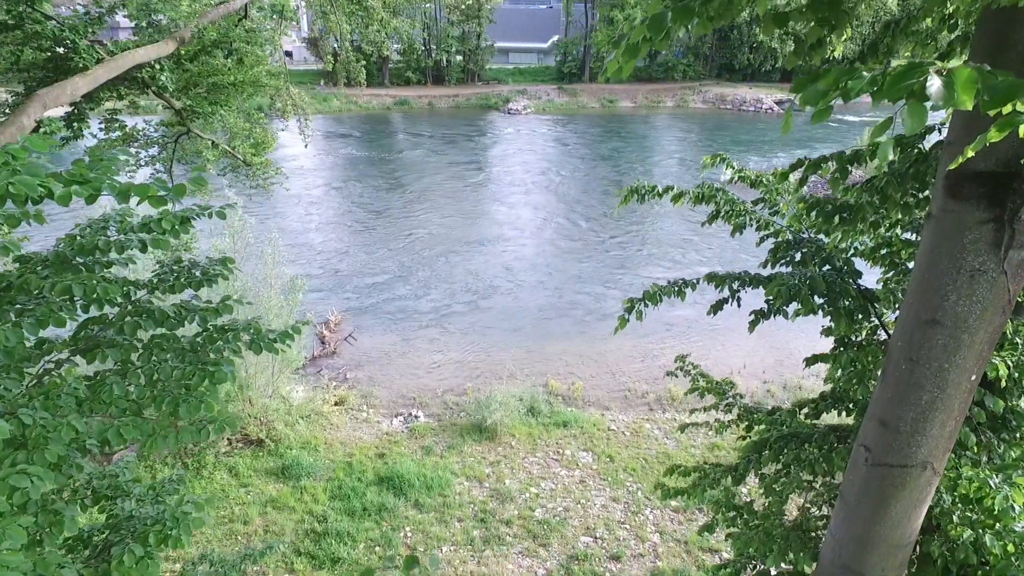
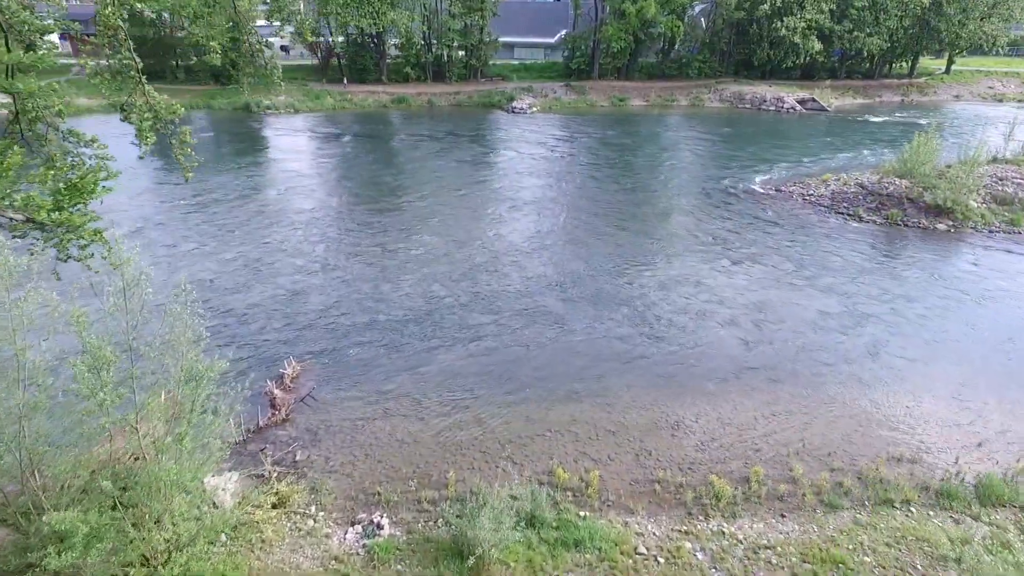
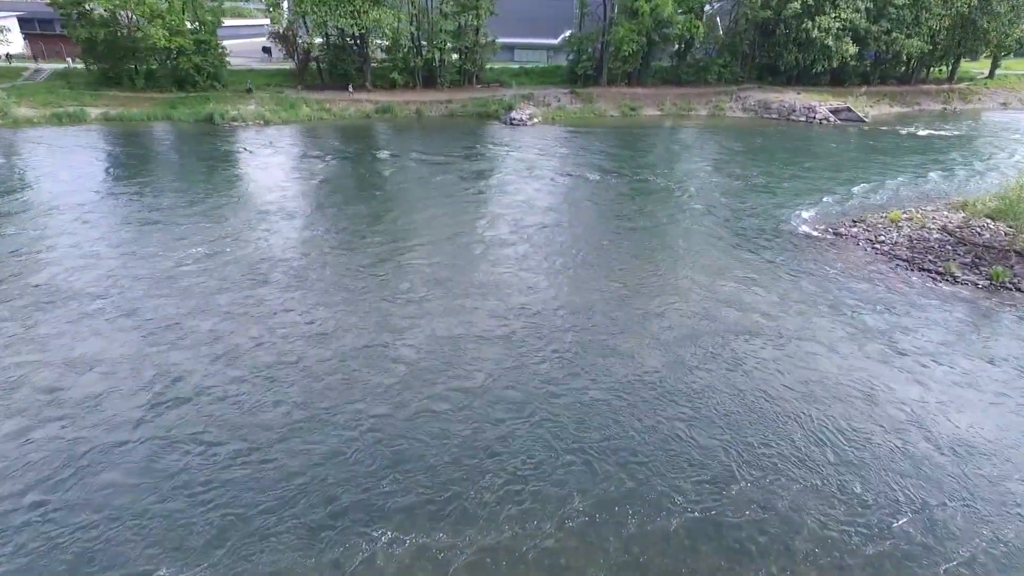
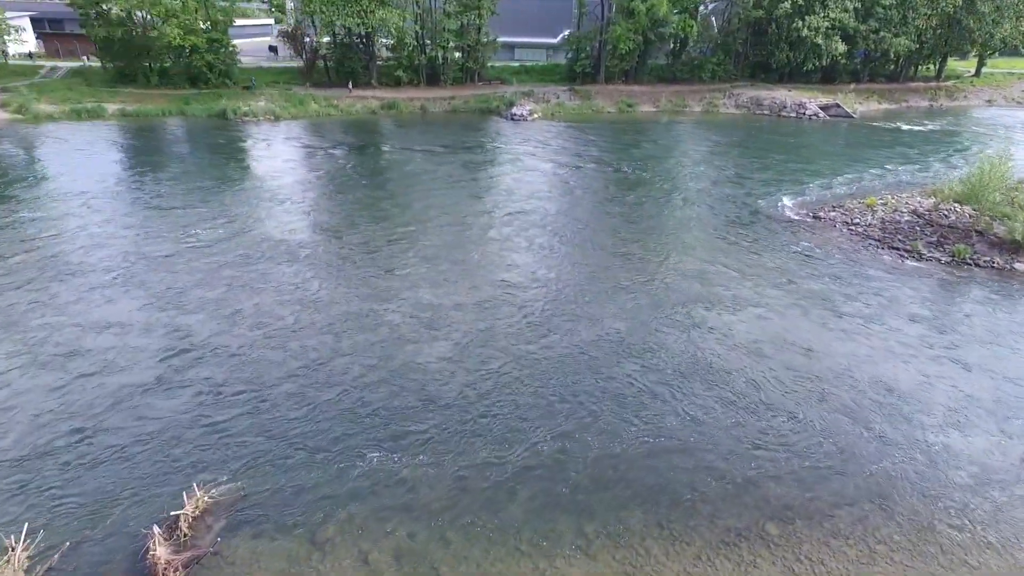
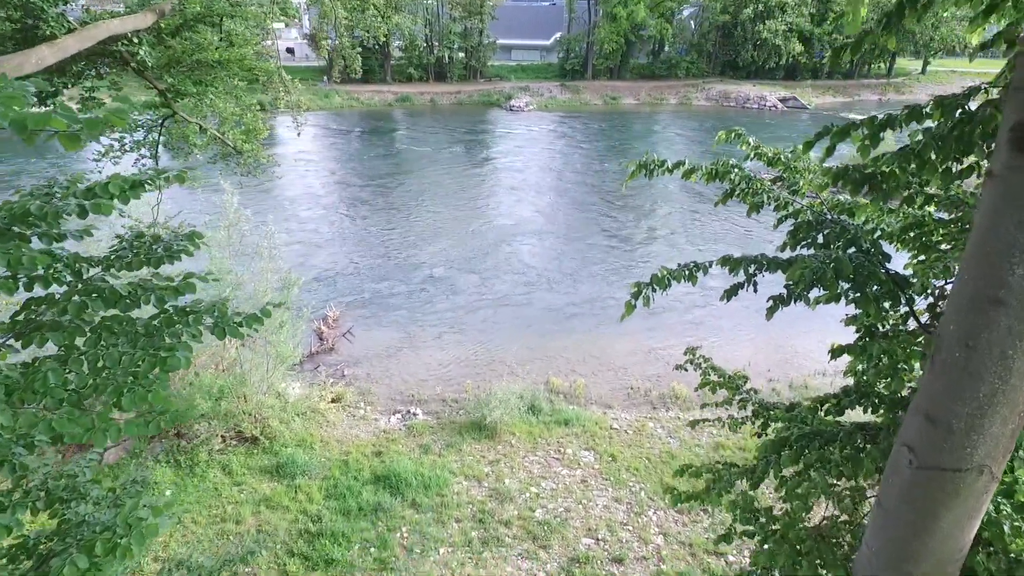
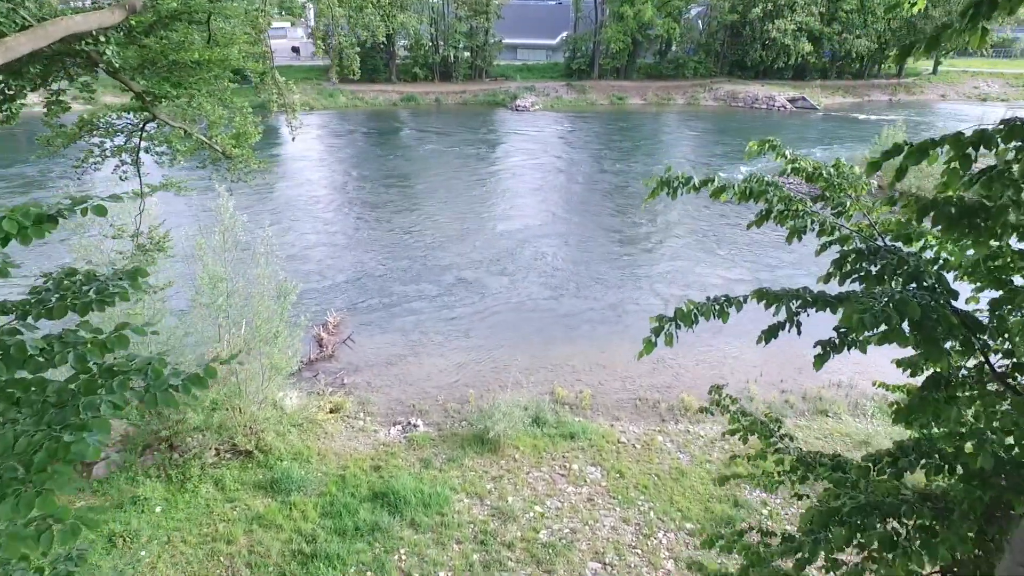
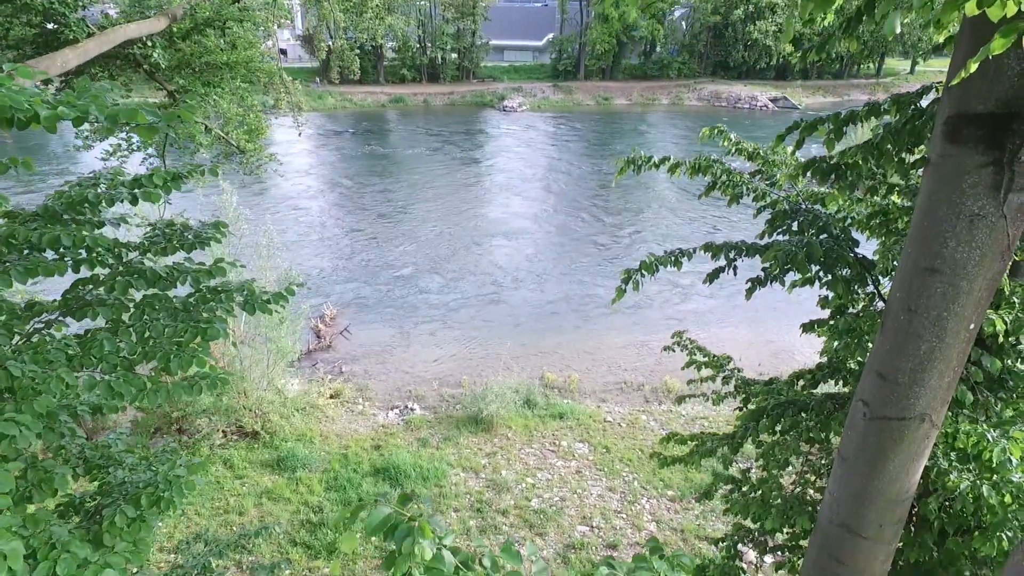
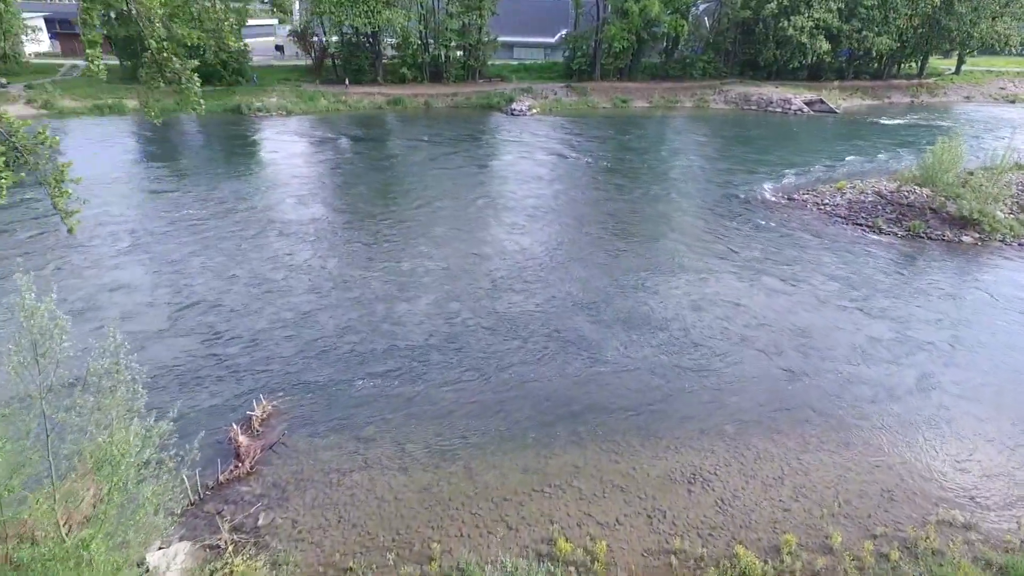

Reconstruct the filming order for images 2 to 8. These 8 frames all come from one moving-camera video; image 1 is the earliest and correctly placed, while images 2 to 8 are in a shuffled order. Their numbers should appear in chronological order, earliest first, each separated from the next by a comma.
7, 5, 6, 2, 8, 4, 3
